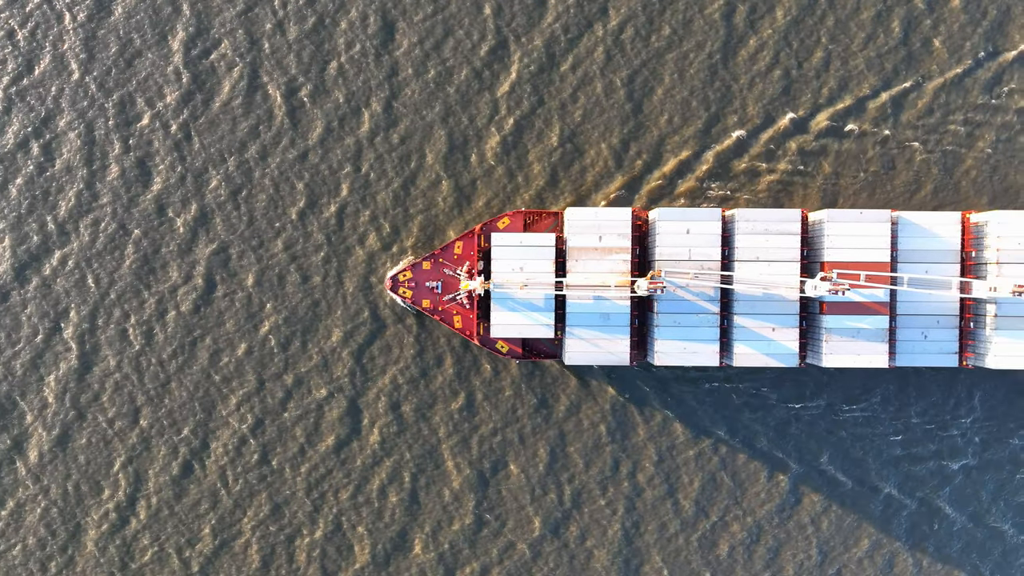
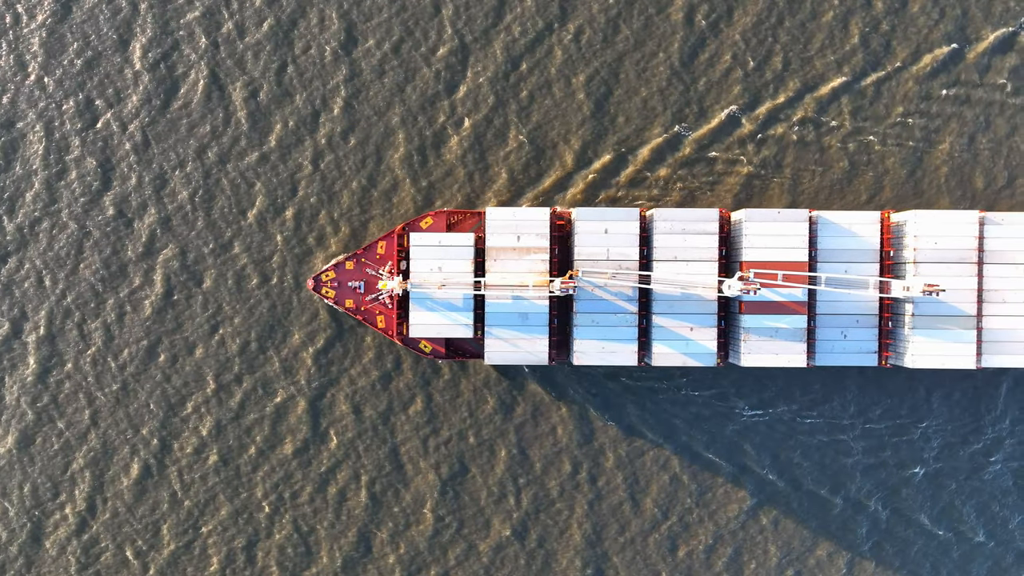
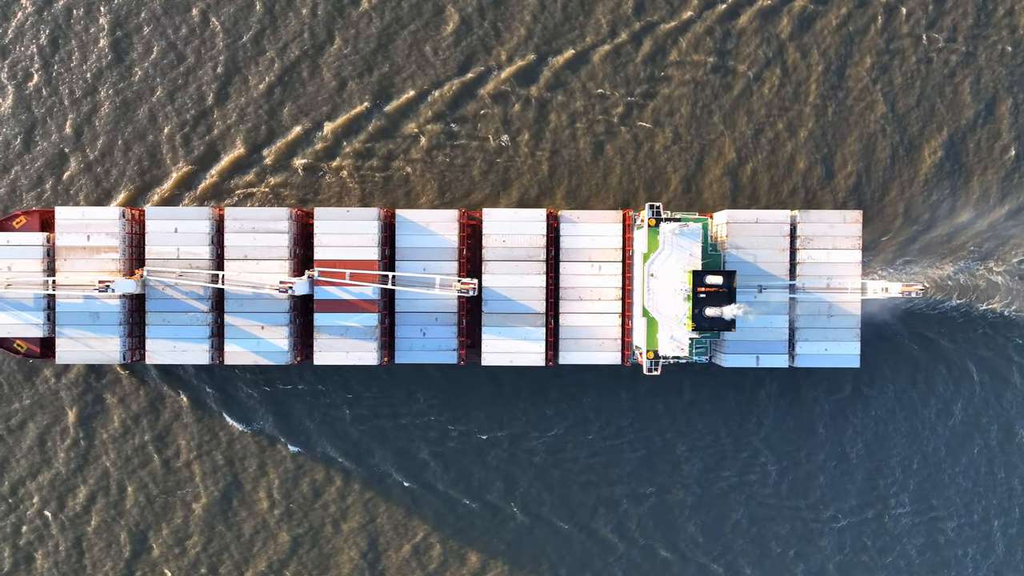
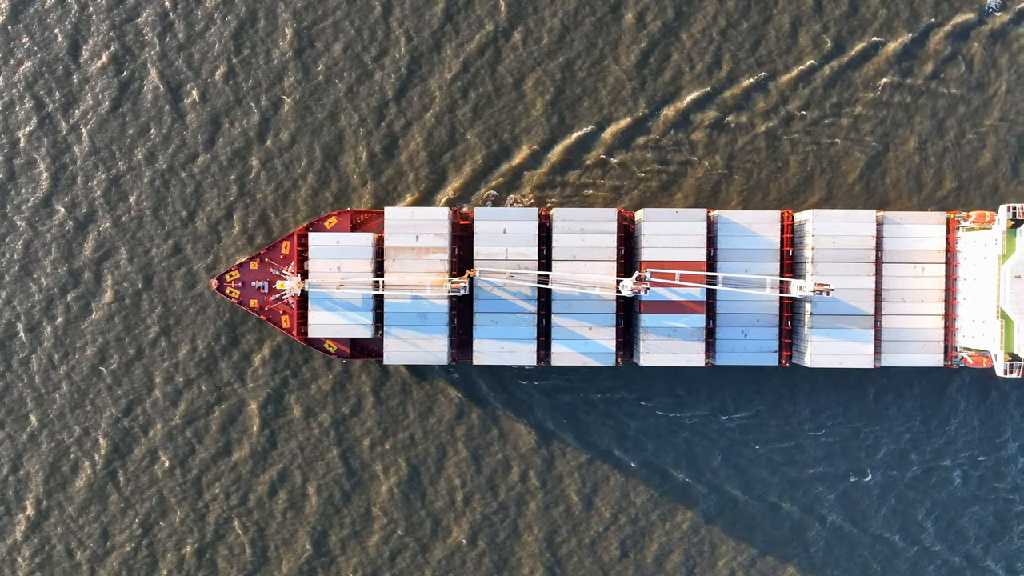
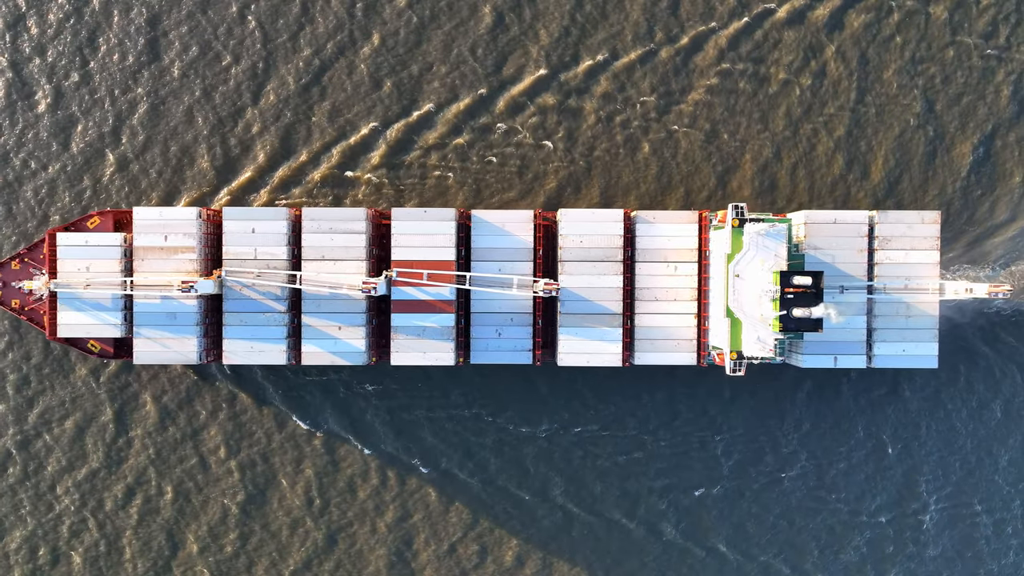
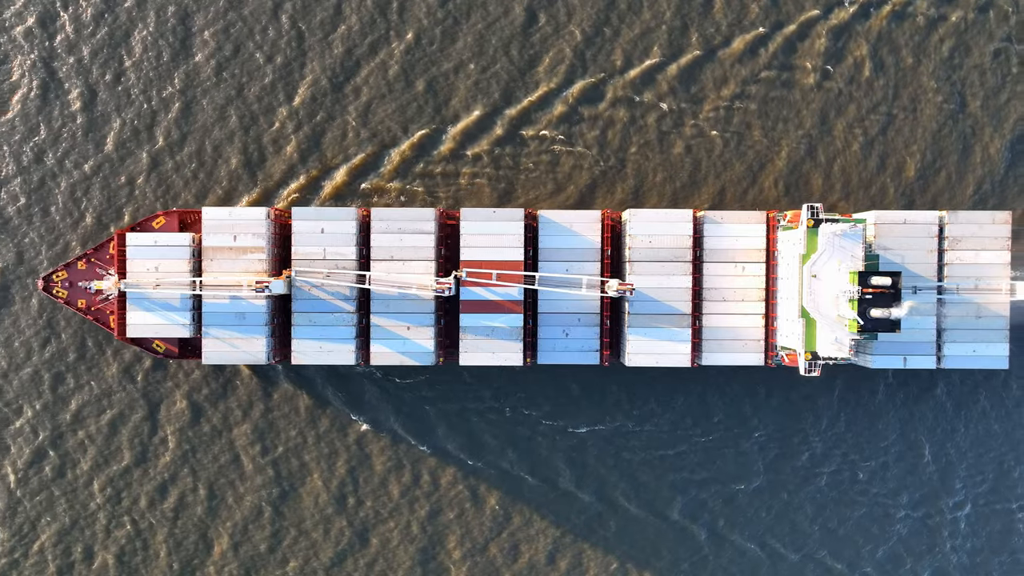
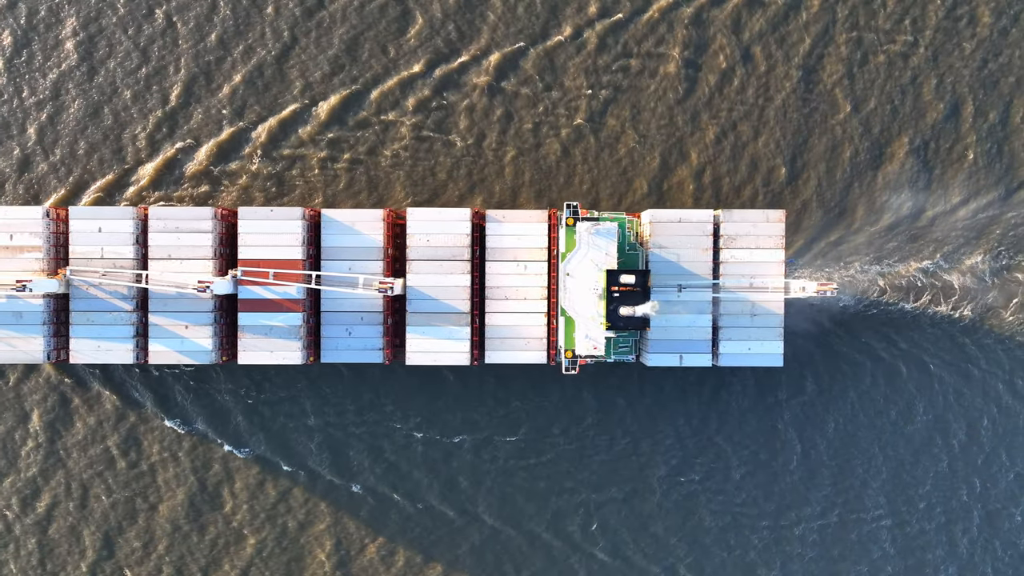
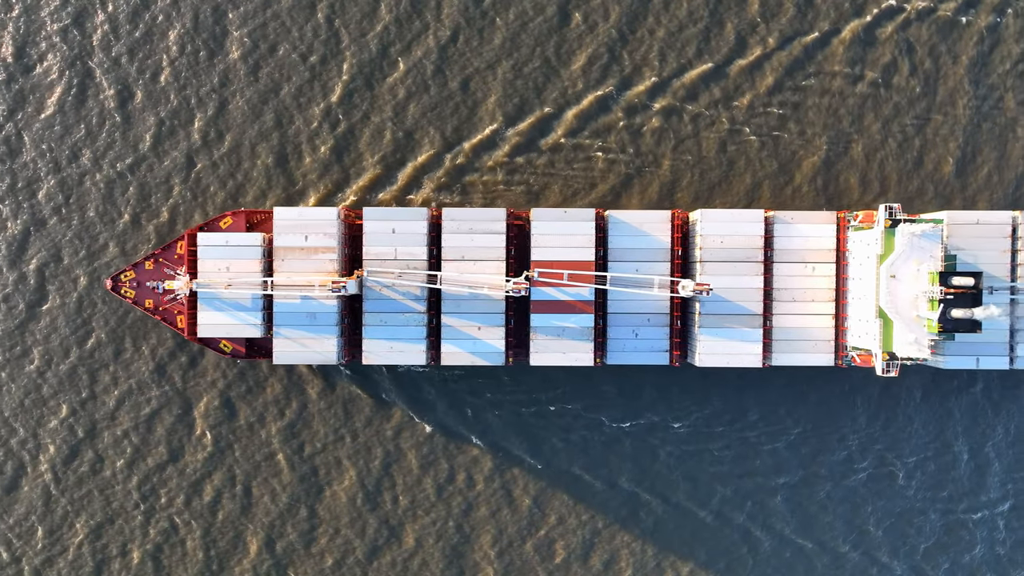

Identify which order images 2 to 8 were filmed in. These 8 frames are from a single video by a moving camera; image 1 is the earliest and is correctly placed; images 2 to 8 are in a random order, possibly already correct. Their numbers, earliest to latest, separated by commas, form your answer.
2, 4, 8, 6, 5, 3, 7
